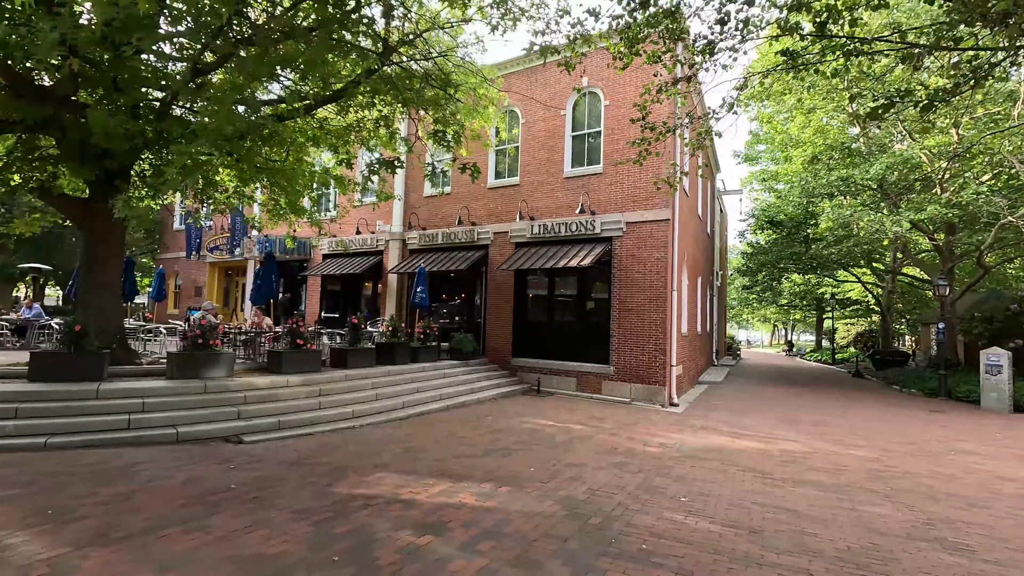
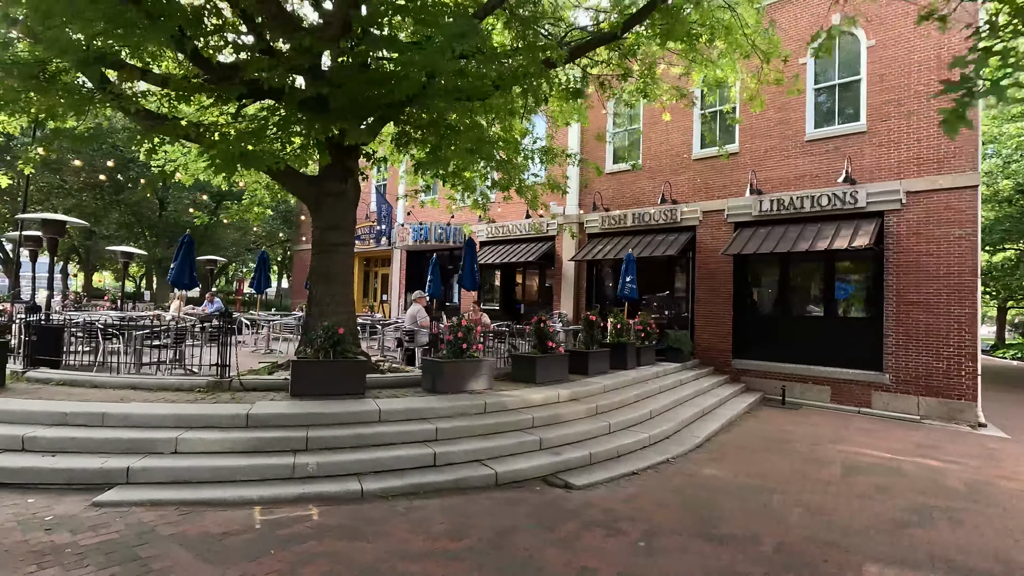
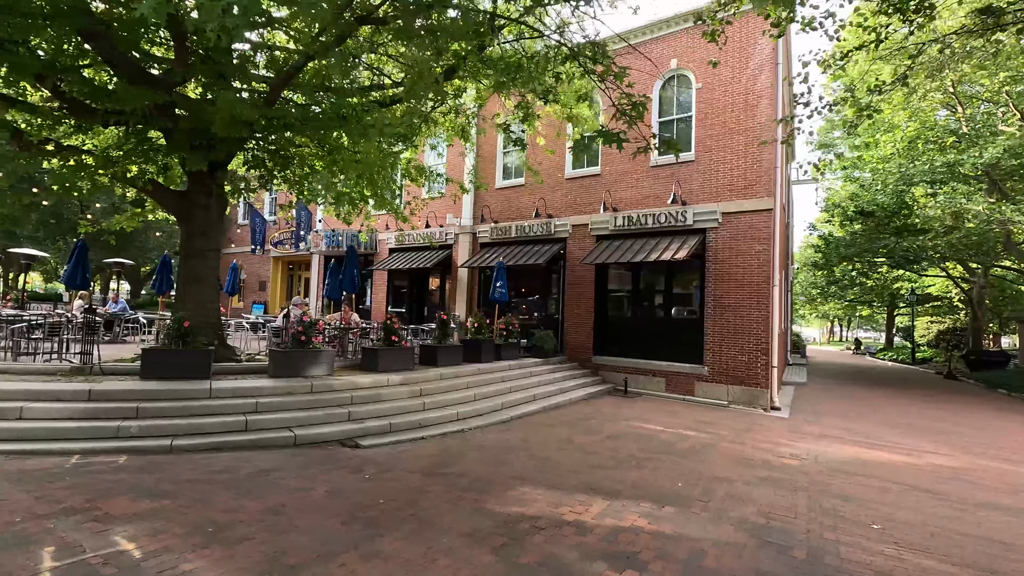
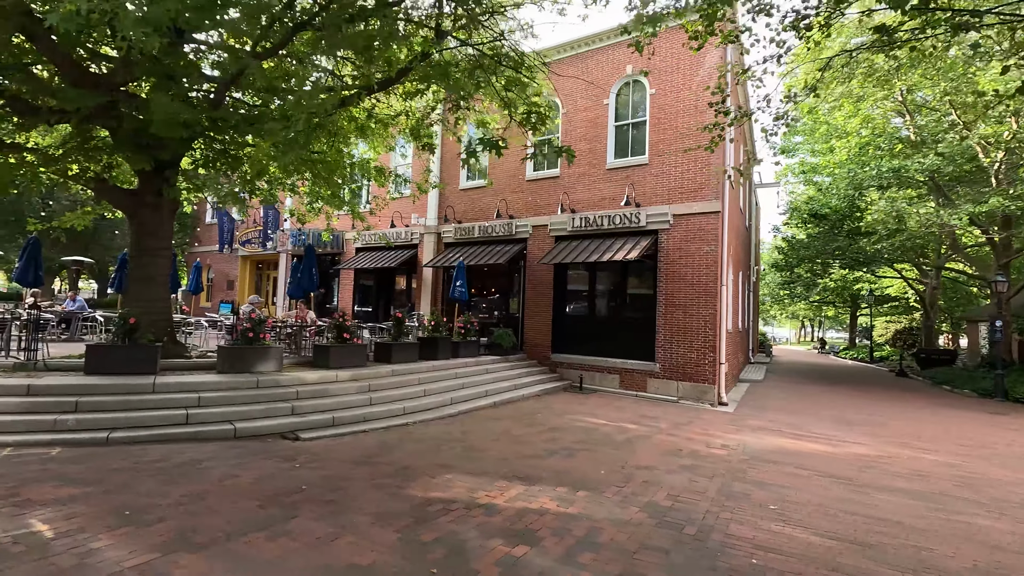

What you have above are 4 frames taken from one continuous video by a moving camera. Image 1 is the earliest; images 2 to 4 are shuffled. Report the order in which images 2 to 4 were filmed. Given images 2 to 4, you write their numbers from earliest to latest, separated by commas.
4, 3, 2
